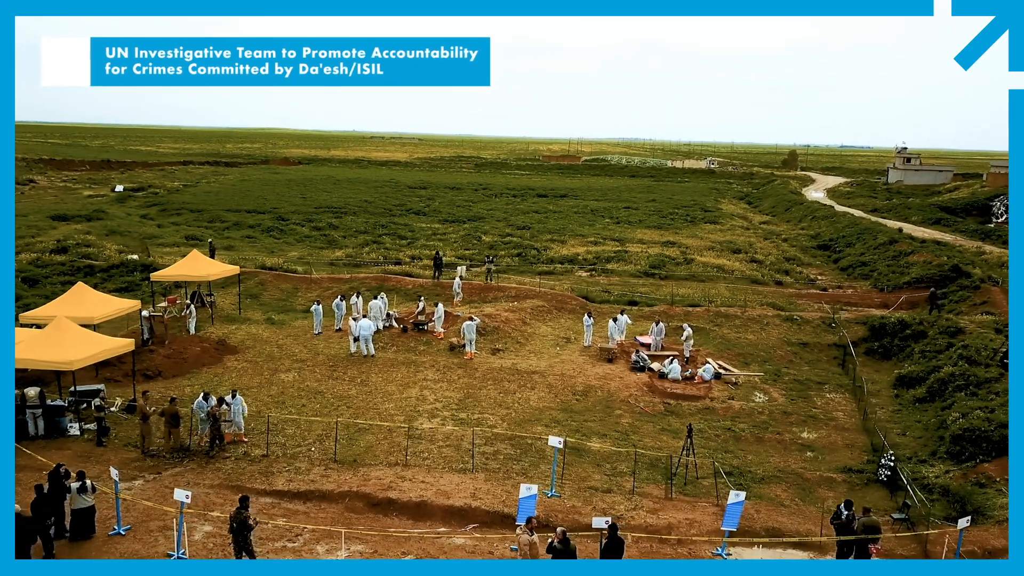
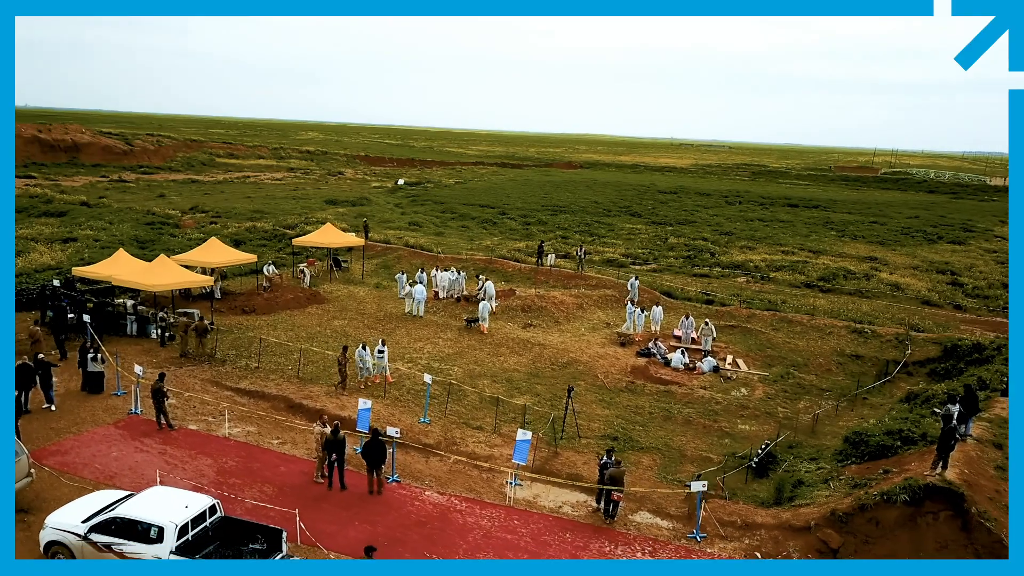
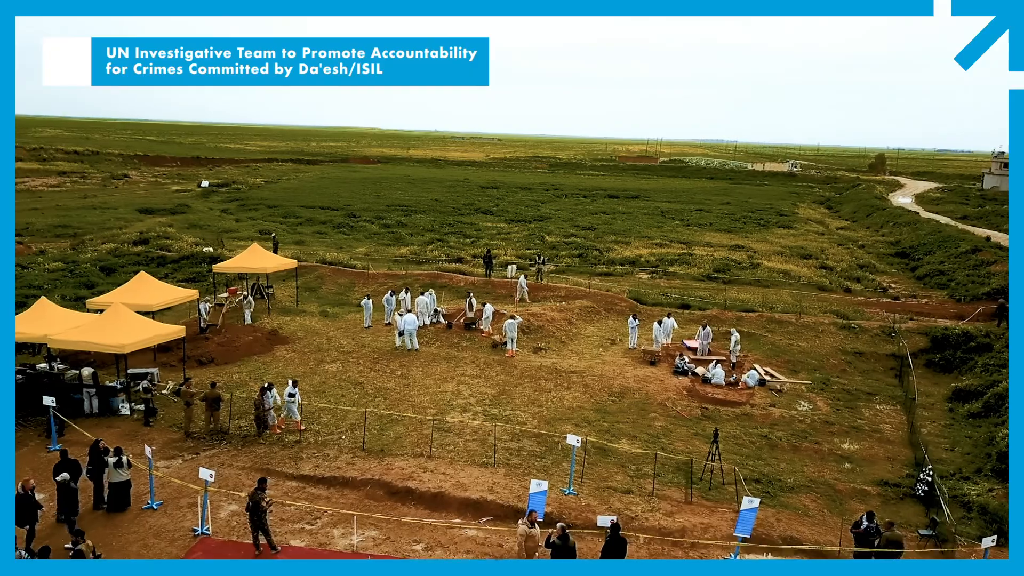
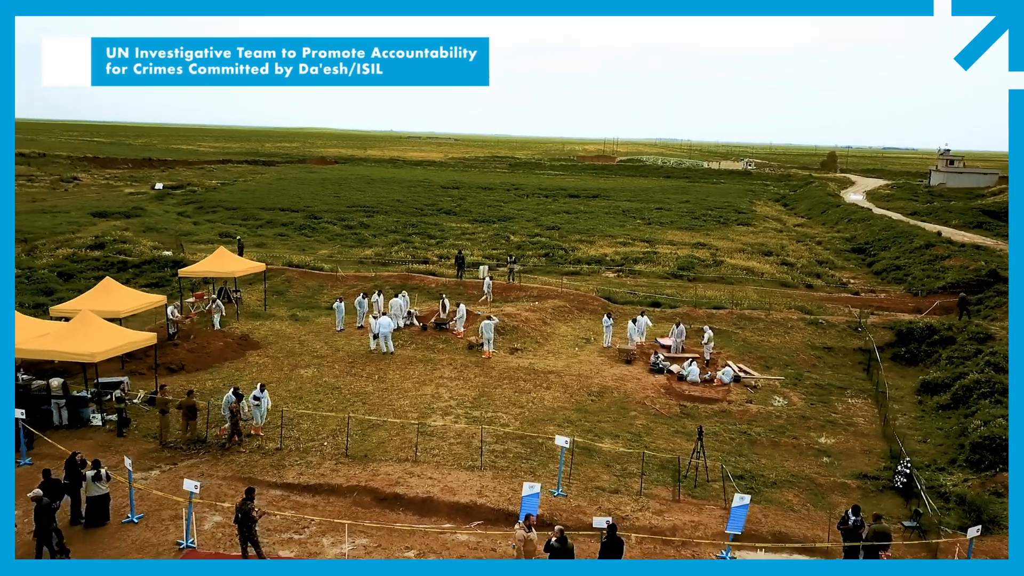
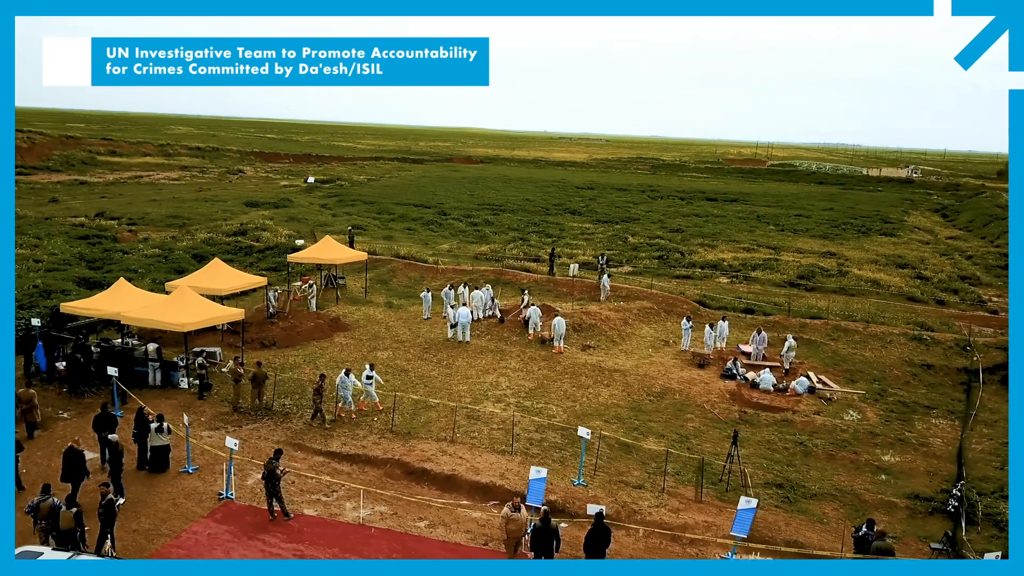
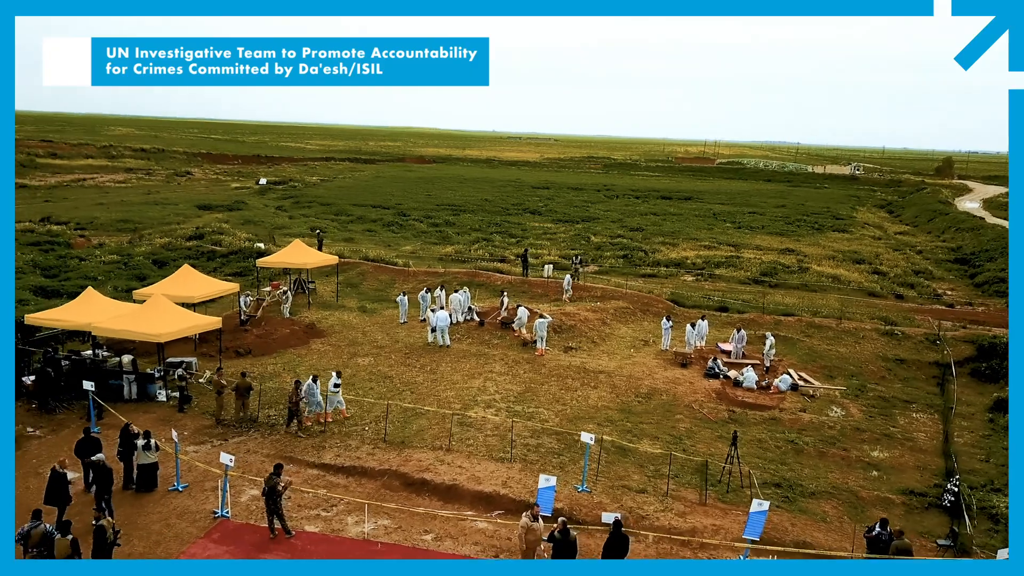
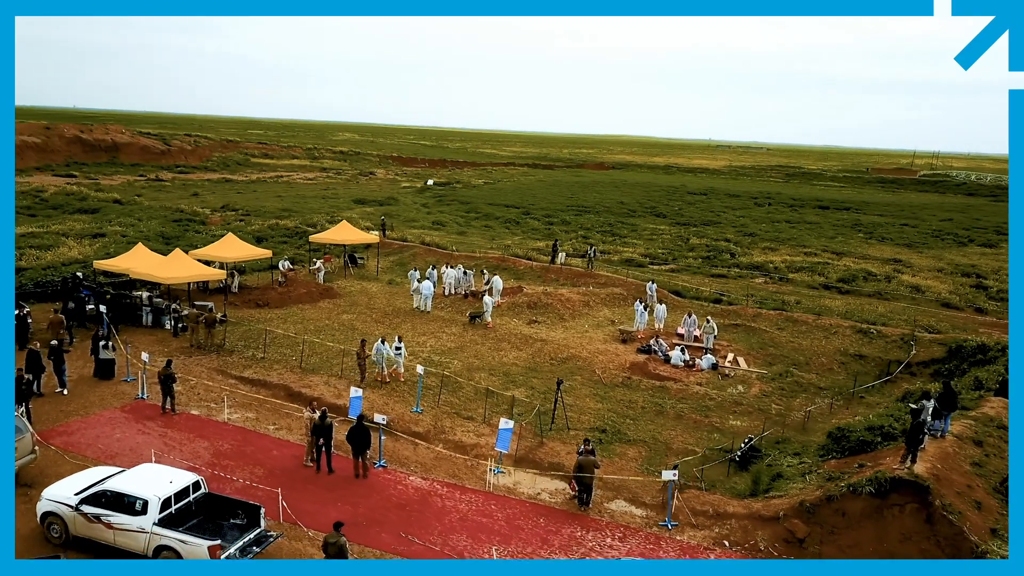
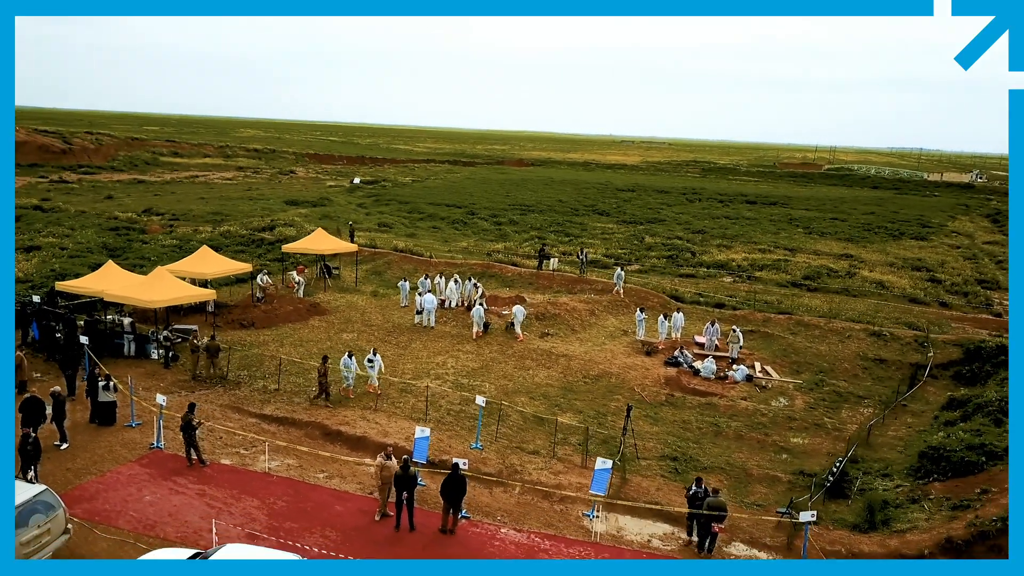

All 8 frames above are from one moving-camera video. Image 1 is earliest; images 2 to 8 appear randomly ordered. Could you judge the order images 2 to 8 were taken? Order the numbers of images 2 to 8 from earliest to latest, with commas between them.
4, 3, 6, 5, 8, 2, 7
